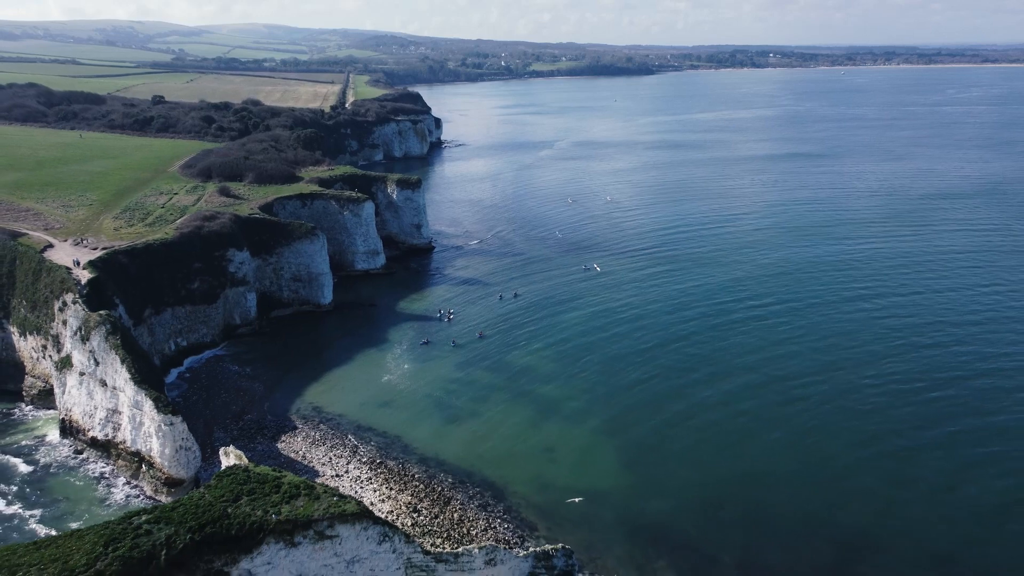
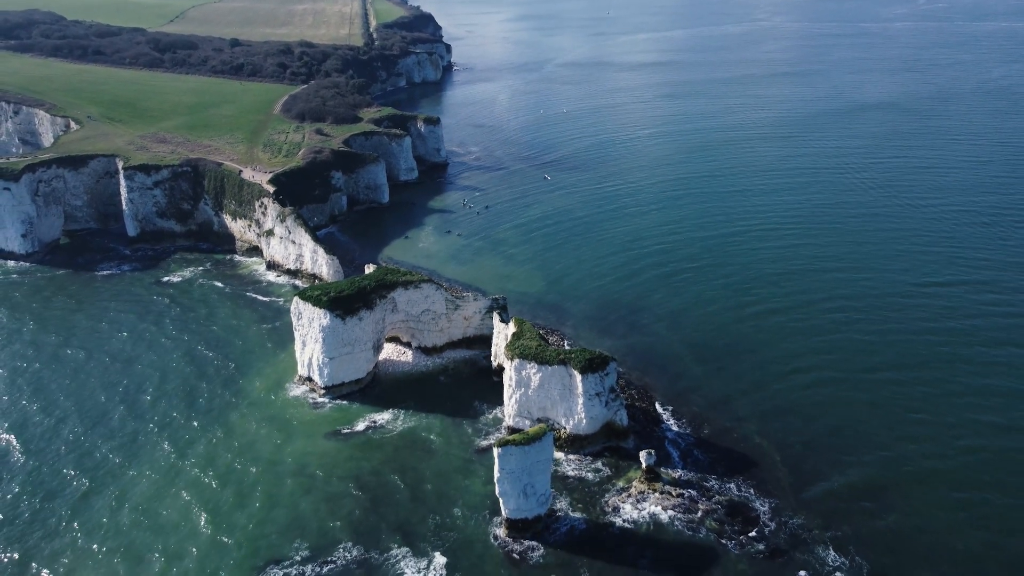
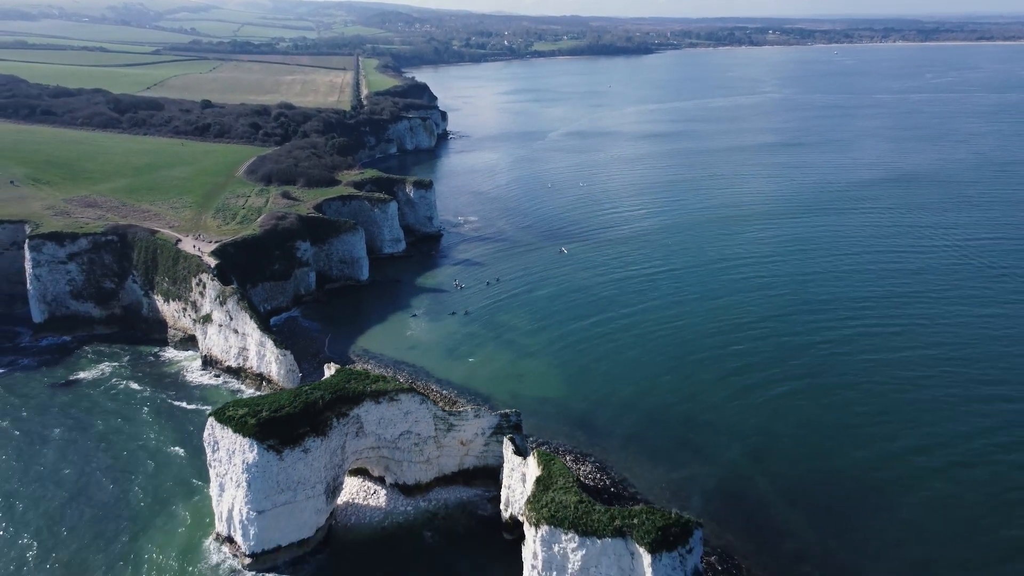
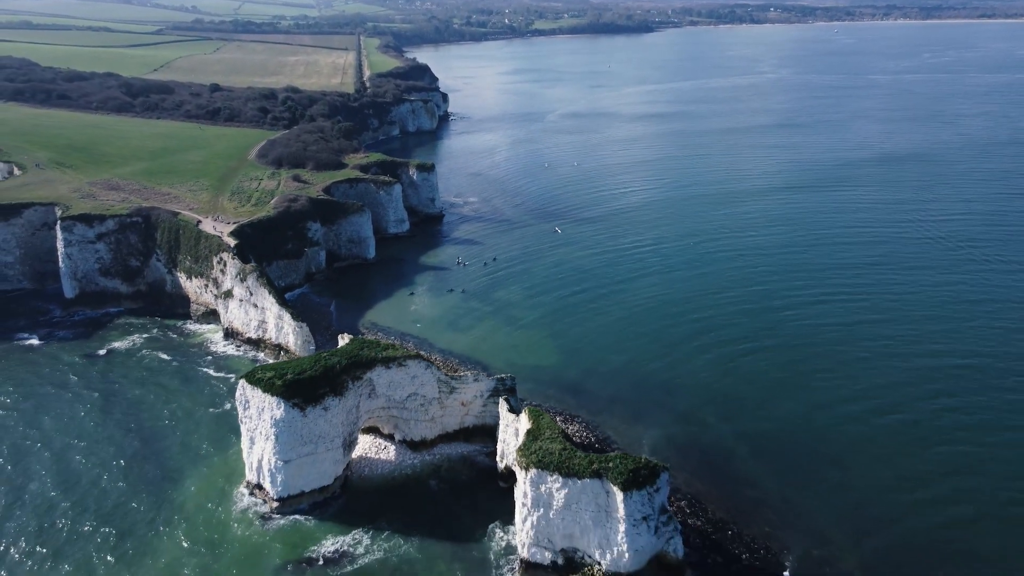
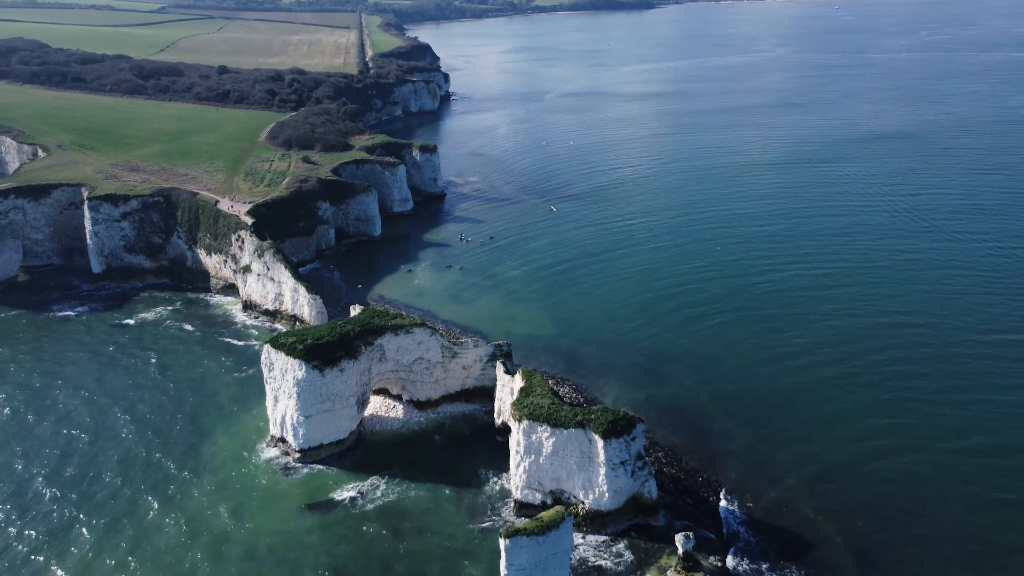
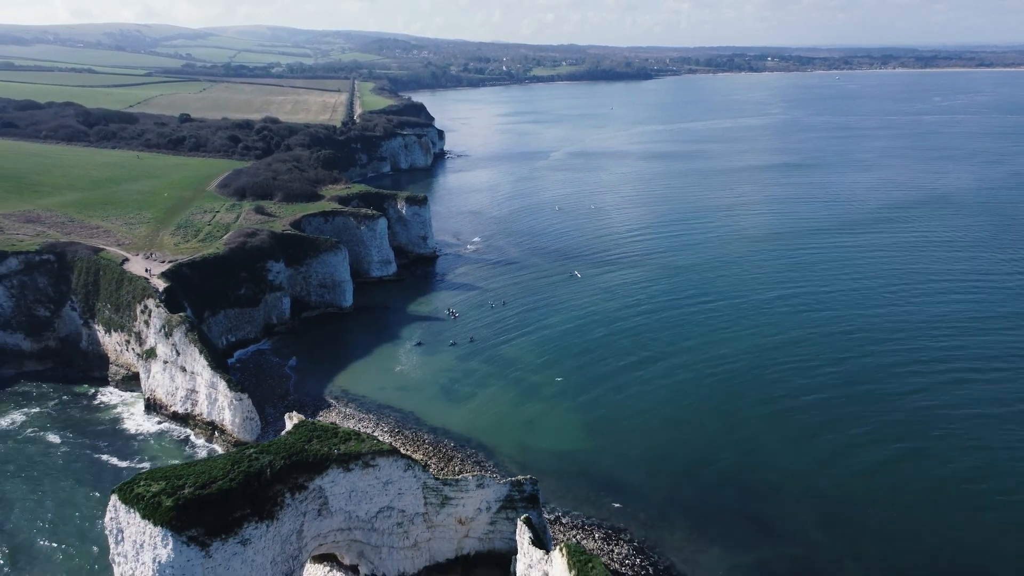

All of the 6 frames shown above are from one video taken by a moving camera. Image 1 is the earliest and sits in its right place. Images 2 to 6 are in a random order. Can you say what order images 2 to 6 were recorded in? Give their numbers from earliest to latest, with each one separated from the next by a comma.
6, 3, 4, 5, 2
